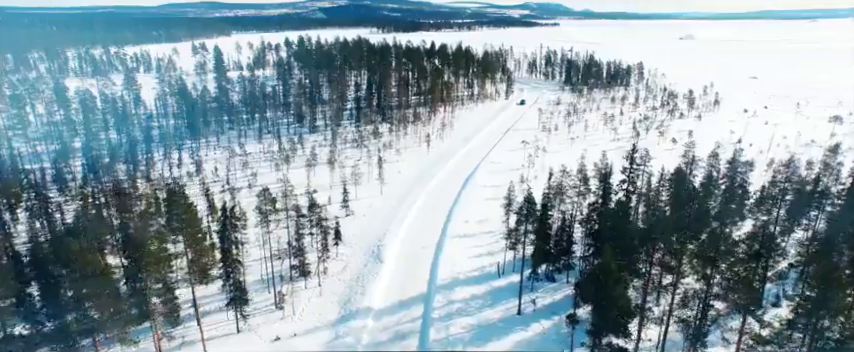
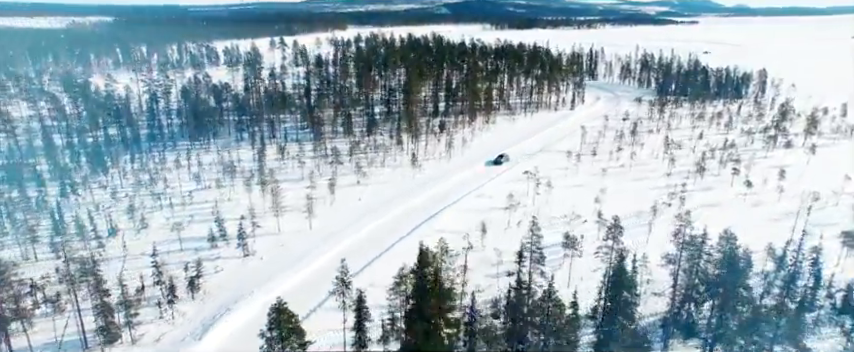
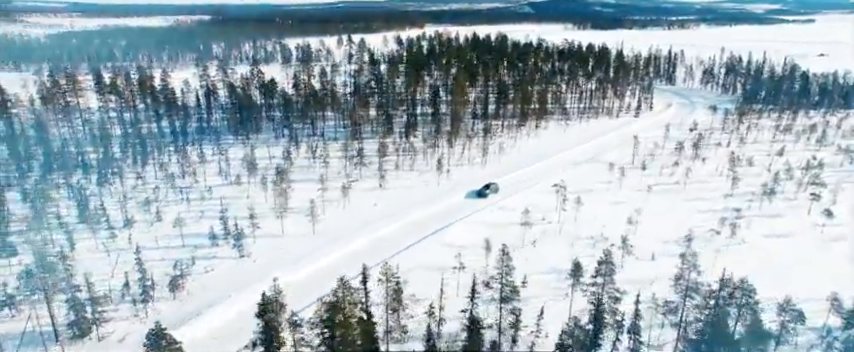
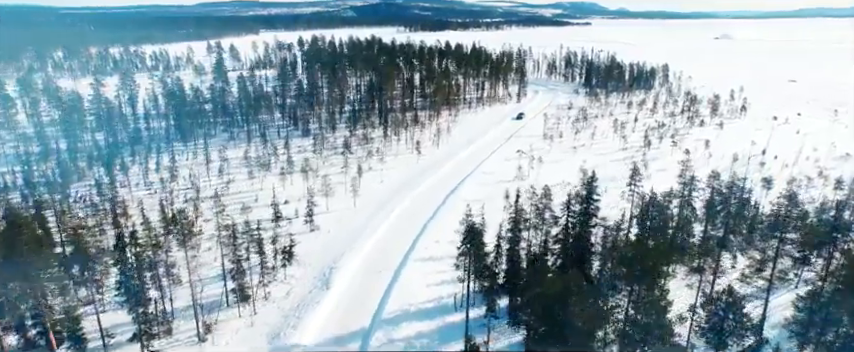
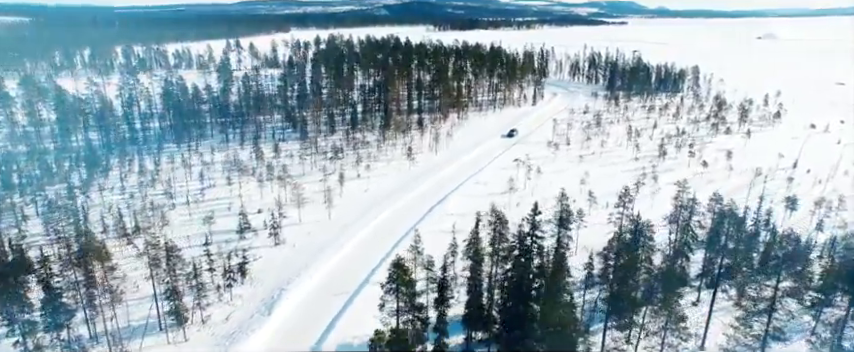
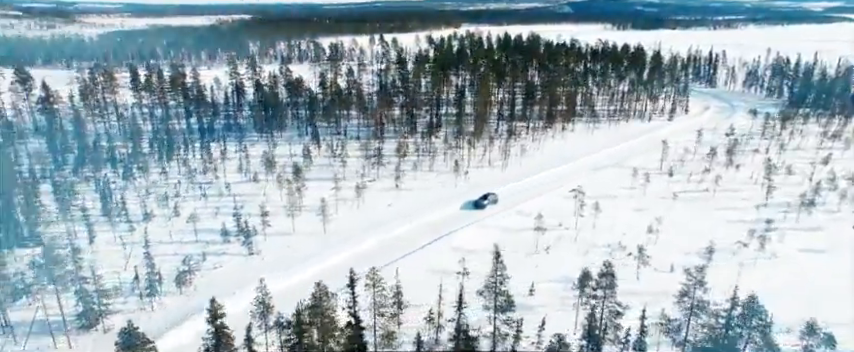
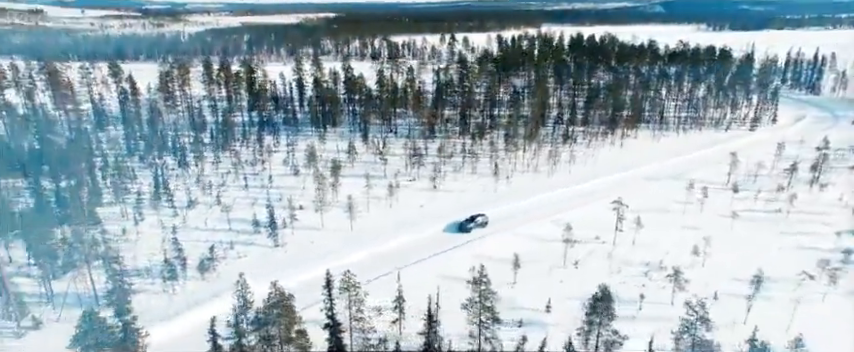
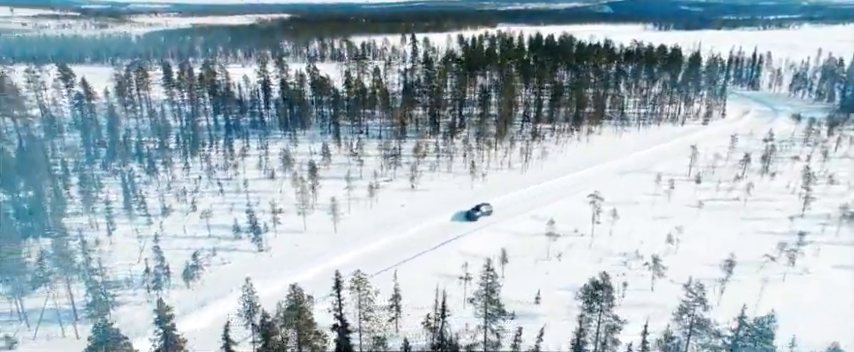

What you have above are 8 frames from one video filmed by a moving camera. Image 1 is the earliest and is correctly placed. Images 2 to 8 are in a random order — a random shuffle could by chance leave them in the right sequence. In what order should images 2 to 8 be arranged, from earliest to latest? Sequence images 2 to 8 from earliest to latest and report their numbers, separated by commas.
4, 5, 2, 3, 6, 8, 7
